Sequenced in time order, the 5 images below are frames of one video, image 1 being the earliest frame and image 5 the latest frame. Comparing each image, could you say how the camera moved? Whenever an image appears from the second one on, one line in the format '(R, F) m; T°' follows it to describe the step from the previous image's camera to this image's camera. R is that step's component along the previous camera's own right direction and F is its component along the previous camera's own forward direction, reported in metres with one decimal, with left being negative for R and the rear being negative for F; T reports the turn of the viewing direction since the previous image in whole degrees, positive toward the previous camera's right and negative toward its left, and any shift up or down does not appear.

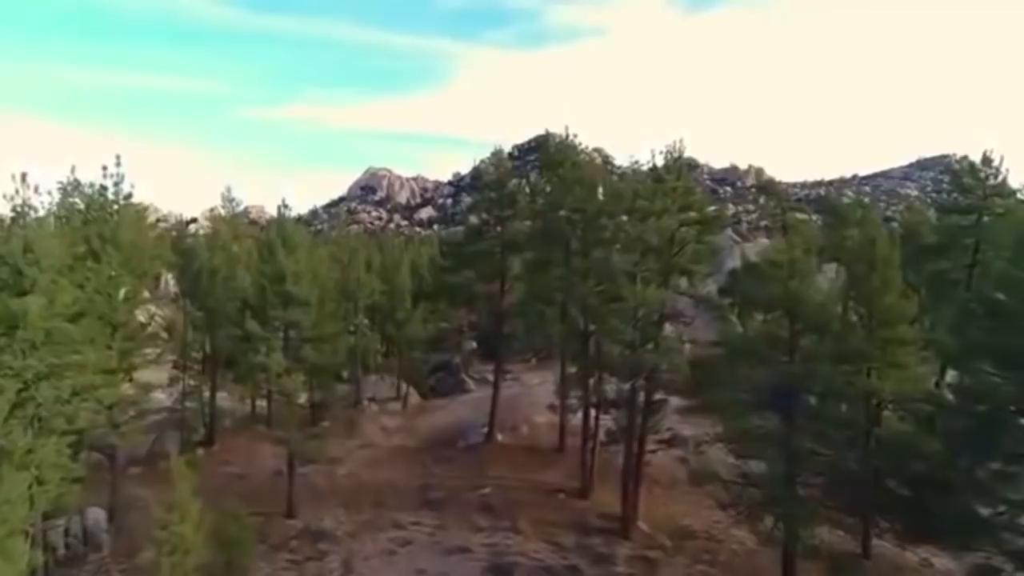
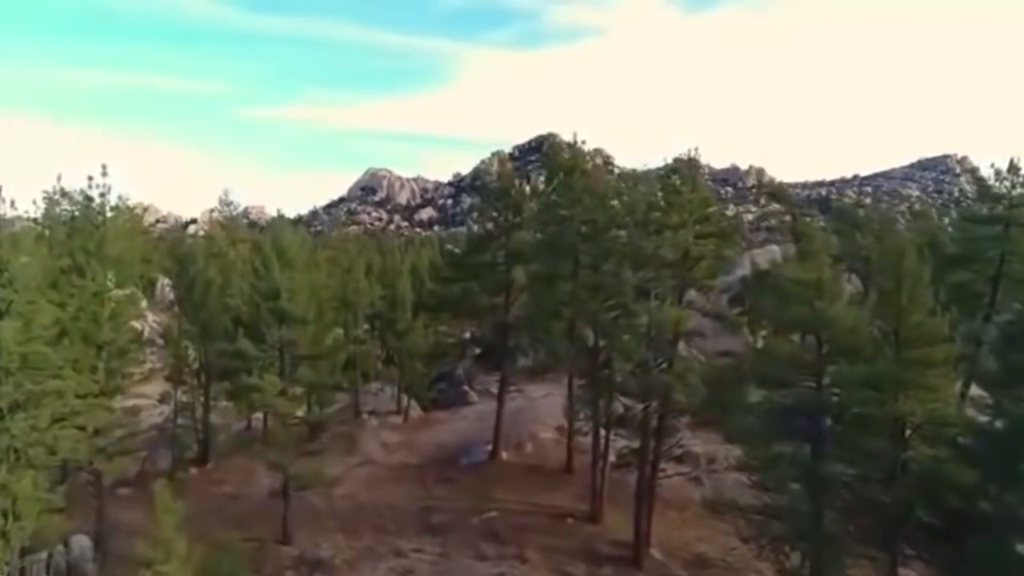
(-0.2, +1.5) m; 0°
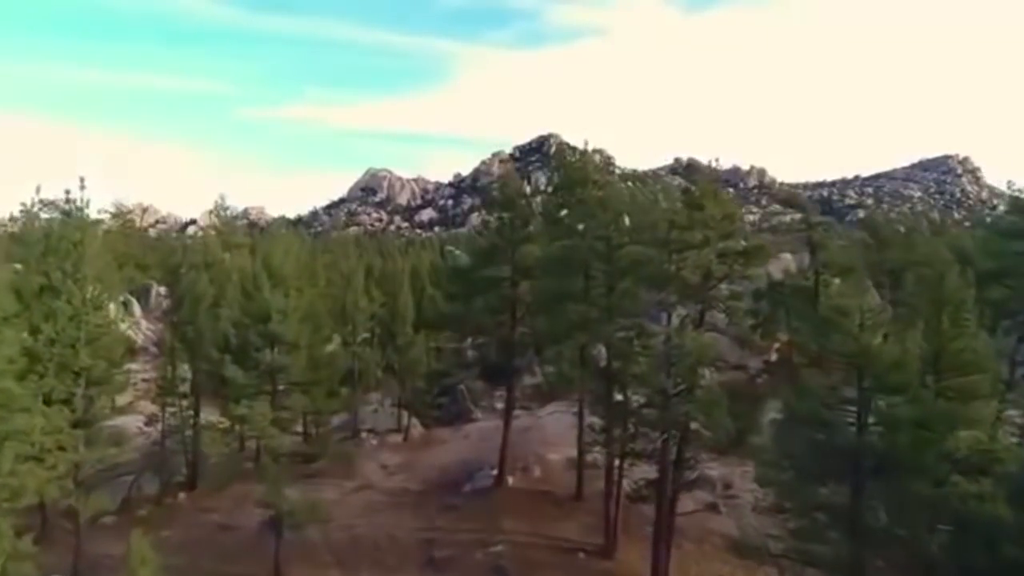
(-0.2, +2.1) m; 0°
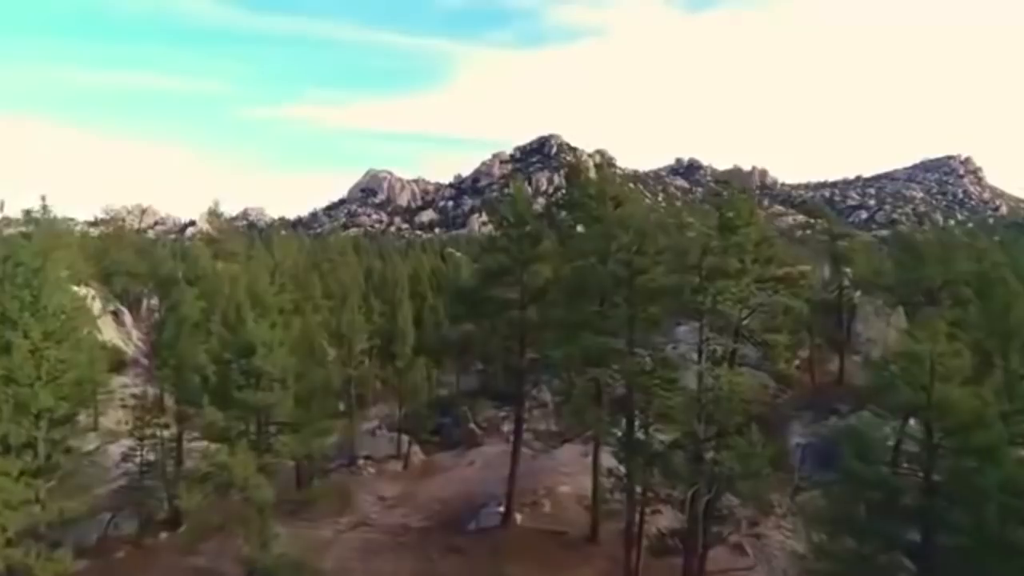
(-0.3, +2.9) m; 0°
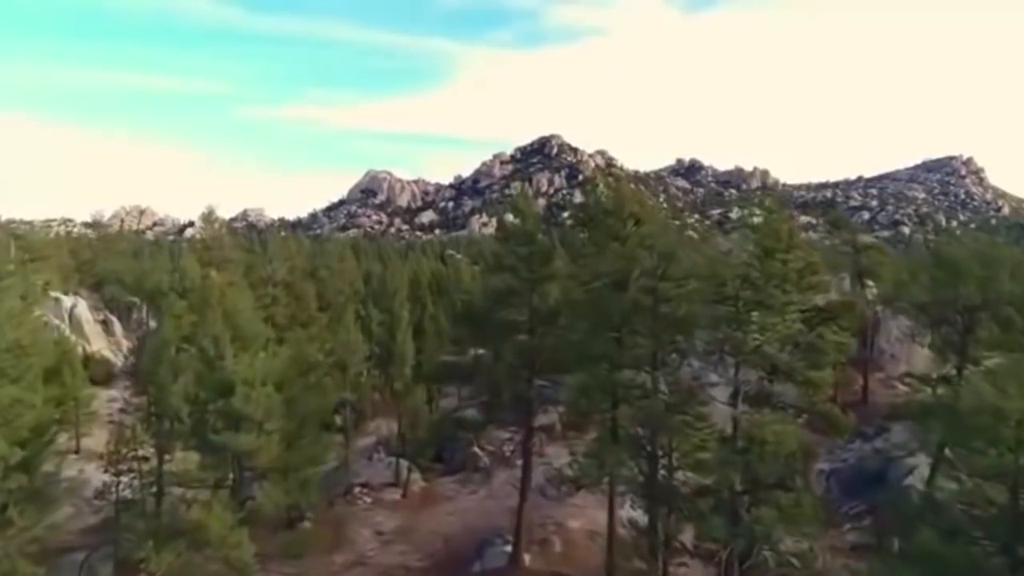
(-0.2, +2.7) m; 0°
